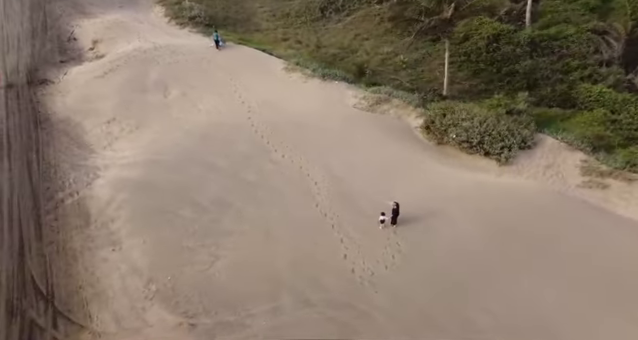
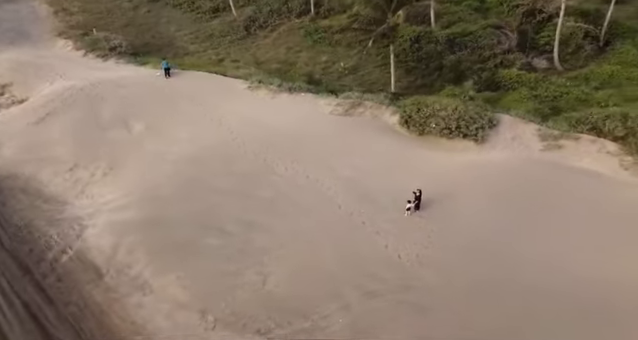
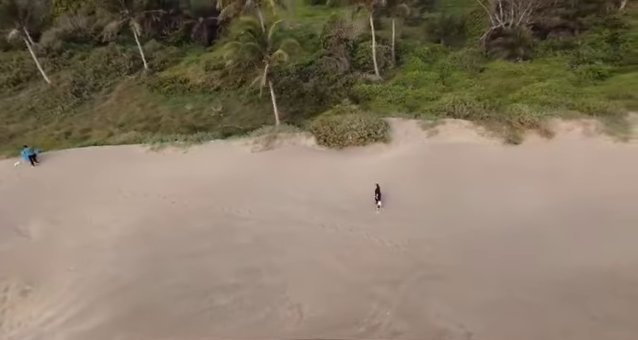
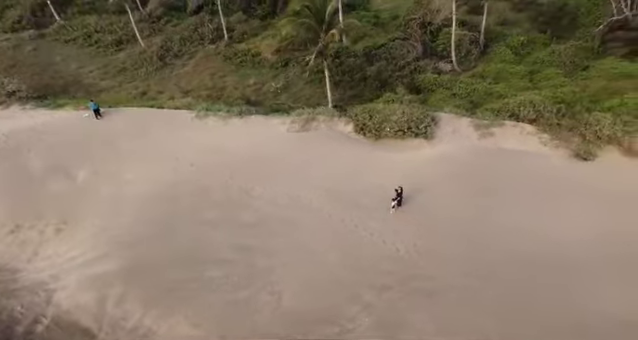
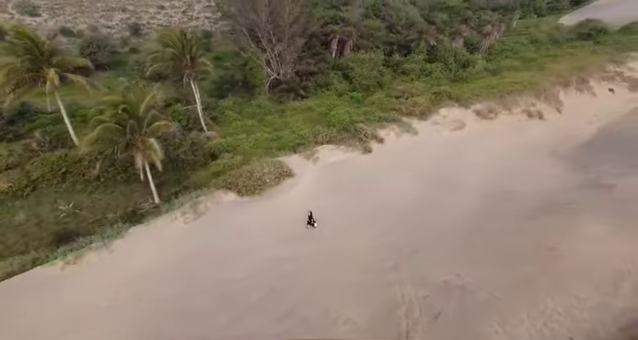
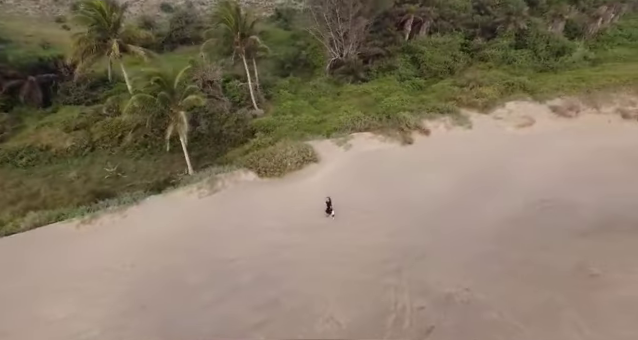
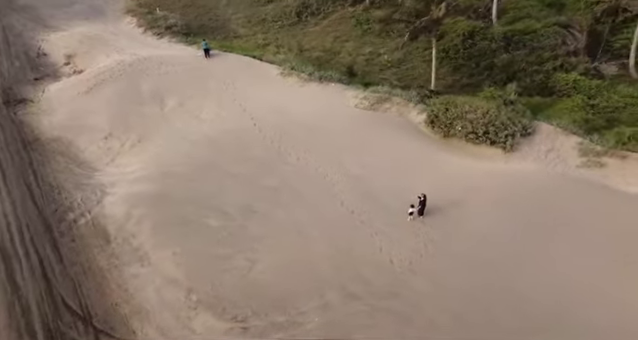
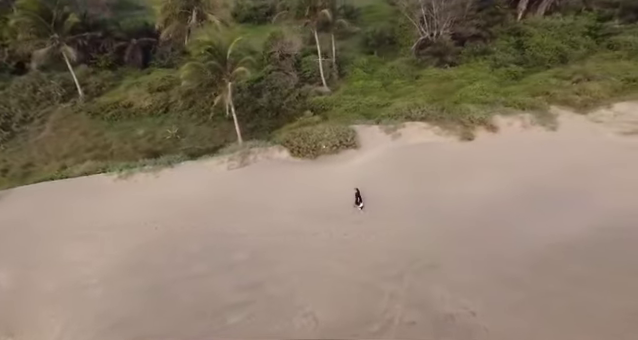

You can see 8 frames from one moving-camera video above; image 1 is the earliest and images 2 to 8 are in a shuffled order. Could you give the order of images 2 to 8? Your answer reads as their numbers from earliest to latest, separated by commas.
7, 2, 4, 3, 8, 6, 5
